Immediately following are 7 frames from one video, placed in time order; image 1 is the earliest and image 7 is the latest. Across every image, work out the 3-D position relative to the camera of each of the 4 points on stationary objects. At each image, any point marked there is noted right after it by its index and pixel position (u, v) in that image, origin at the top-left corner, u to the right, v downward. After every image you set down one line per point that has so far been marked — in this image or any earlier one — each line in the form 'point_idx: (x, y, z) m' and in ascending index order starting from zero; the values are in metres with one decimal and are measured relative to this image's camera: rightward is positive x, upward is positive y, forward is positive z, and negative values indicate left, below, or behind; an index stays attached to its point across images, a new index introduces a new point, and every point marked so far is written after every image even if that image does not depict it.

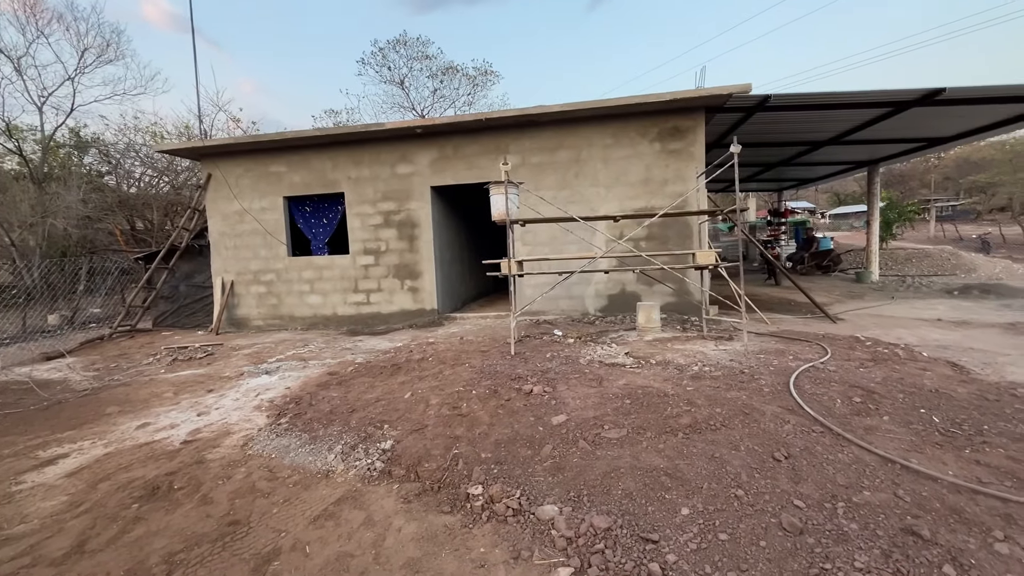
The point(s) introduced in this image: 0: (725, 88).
0: (+2.9, +2.7, +6.4) m
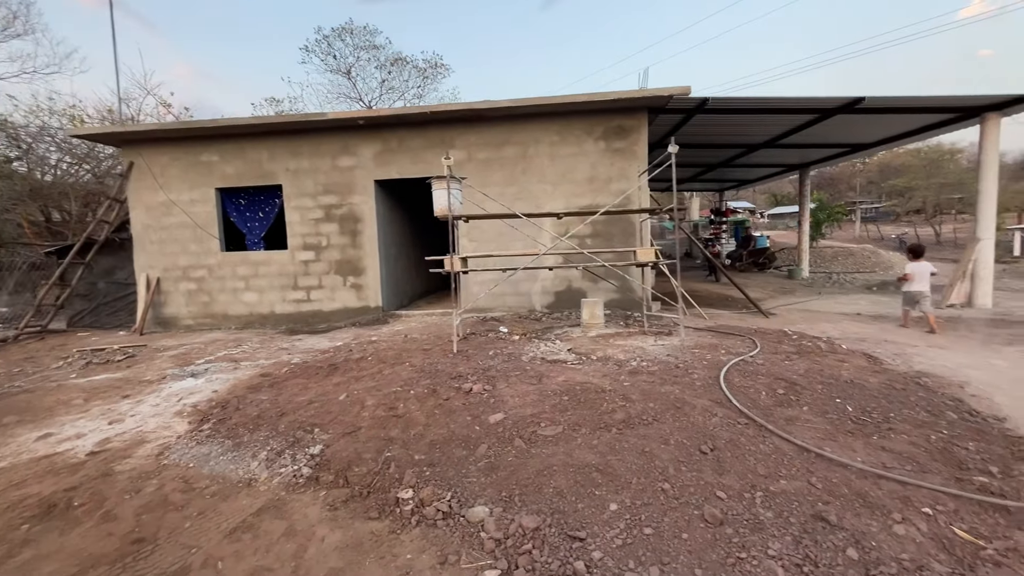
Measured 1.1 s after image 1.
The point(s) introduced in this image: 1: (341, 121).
0: (+2.1, +2.7, +6.6) m
1: (-2.6, +2.5, +7.3) m
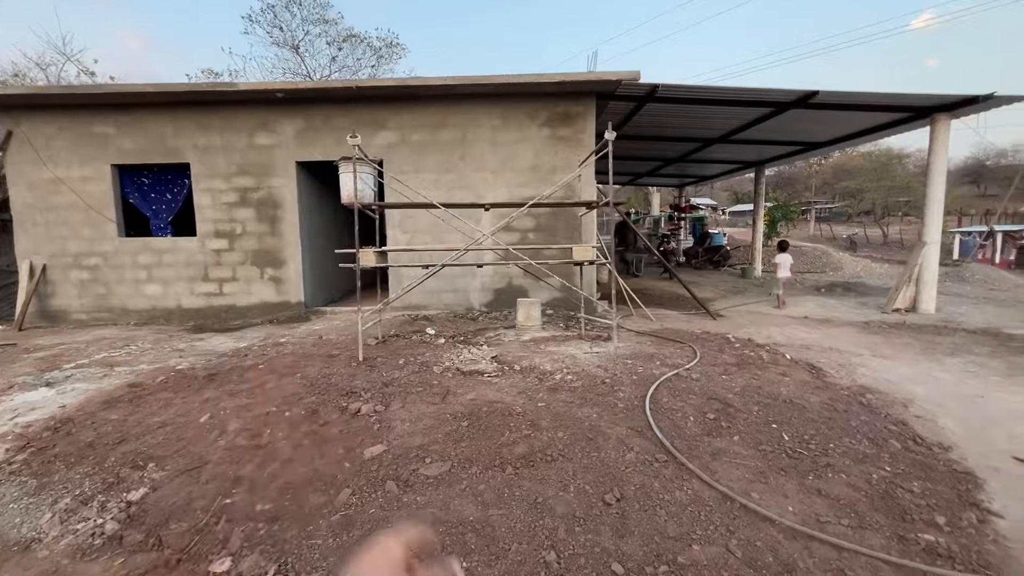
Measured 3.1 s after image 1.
0: (+1.3, +2.7, +6.1) m
1: (-3.5, +2.6, +6.5) m
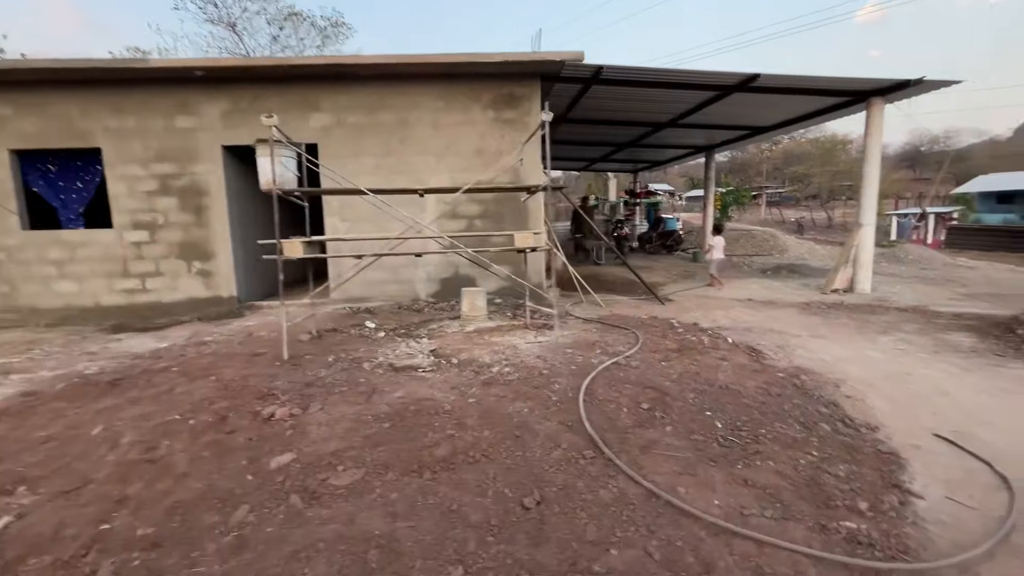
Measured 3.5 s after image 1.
0: (+0.5, +2.9, +5.9) m
1: (-4.2, +2.7, +6.0) m
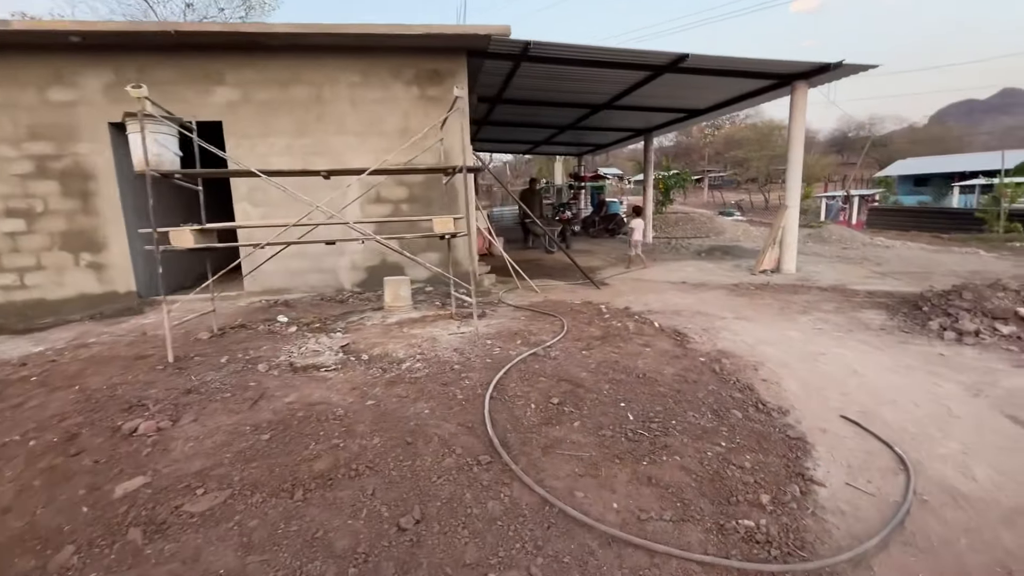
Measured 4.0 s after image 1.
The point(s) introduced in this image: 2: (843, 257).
0: (-0.4, +3.0, +5.6) m
1: (-5.1, +2.7, +5.2) m
2: (+5.9, +0.5, +8.5) m
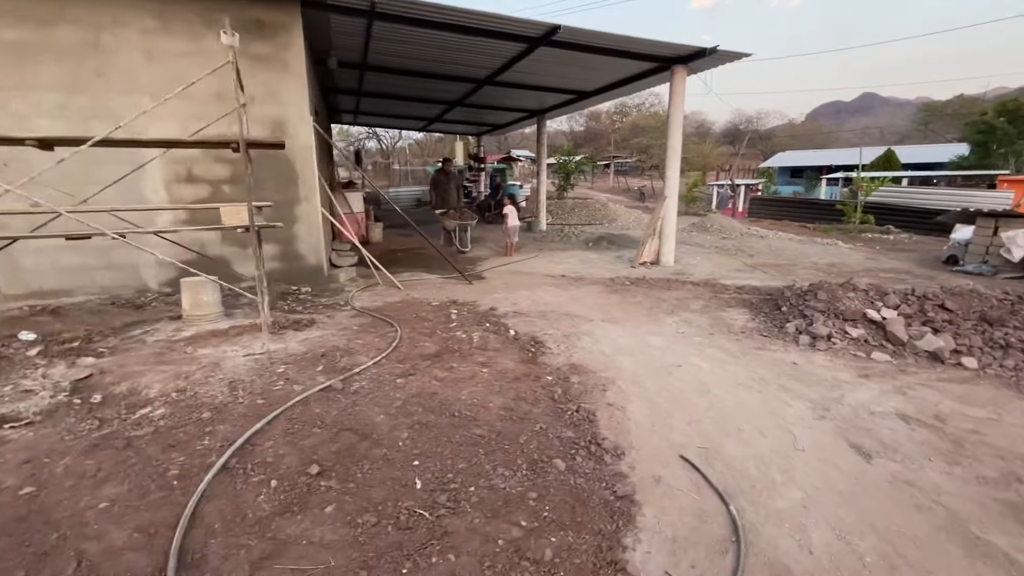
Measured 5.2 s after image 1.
0: (-1.9, +3.0, +4.6) m
1: (-6.6, +2.7, +3.4) m
2: (+3.7, +0.7, +8.6) m
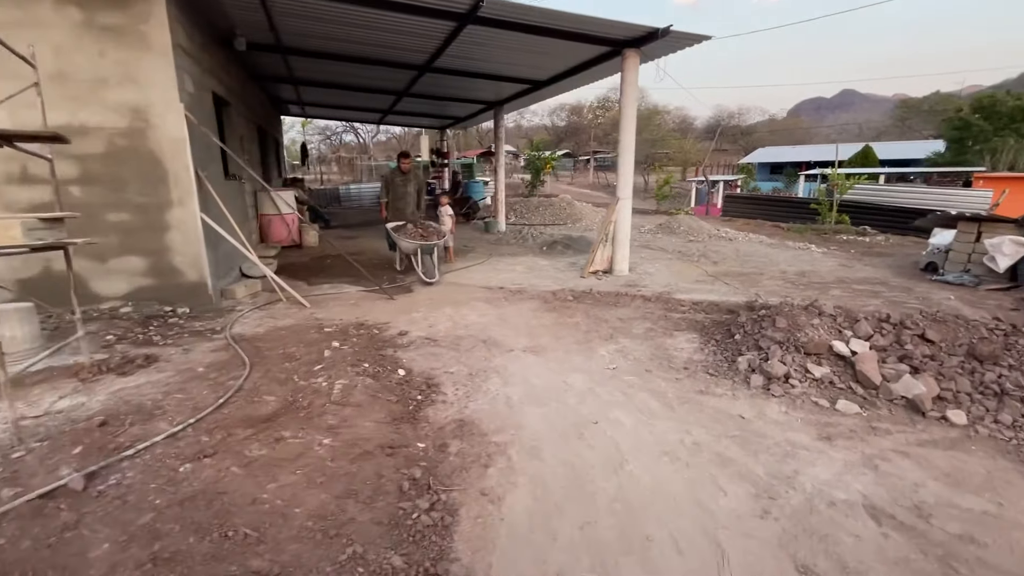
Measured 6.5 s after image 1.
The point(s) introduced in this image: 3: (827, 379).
0: (-2.7, +2.8, +3.7) m
1: (-7.3, +2.4, +2.4) m
2: (+2.8, +0.6, +7.9) m
3: (+2.1, -0.6, +3.2) m
